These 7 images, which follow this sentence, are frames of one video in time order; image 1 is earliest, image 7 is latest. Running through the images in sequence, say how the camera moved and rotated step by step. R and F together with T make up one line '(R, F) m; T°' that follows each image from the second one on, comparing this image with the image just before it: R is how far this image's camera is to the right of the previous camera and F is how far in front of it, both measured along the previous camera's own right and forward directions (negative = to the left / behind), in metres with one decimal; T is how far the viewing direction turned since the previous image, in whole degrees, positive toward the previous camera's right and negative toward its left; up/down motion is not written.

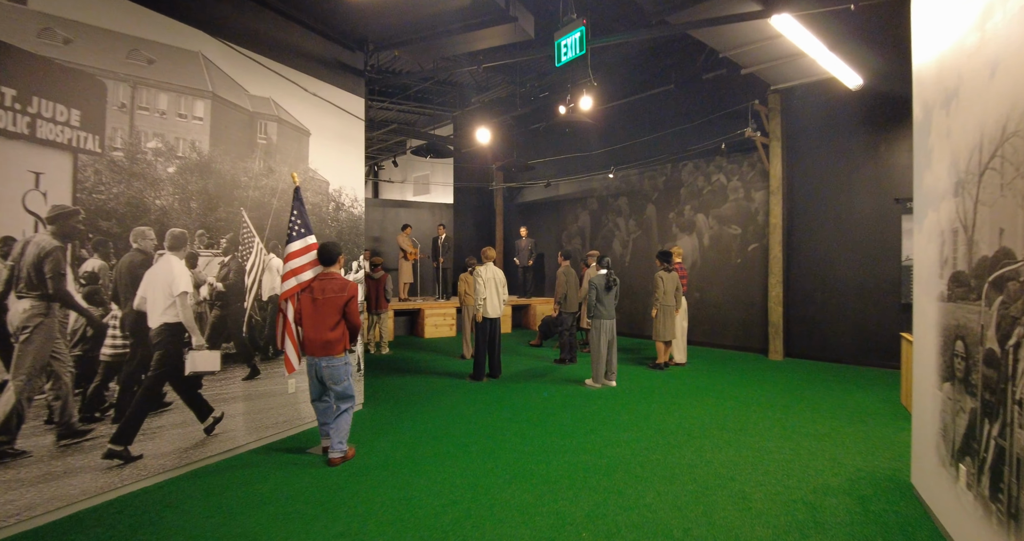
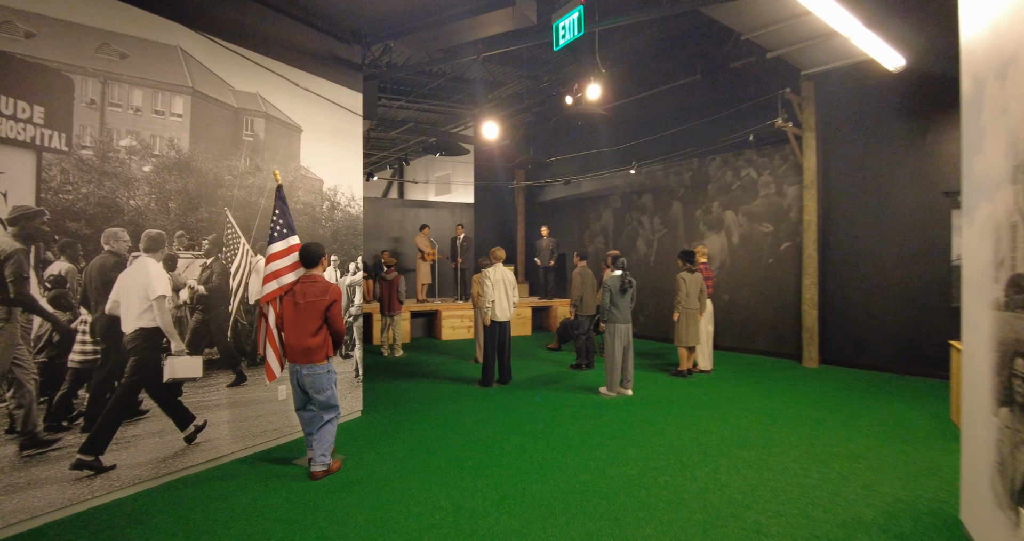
(+0.3, +0.3) m; -4°
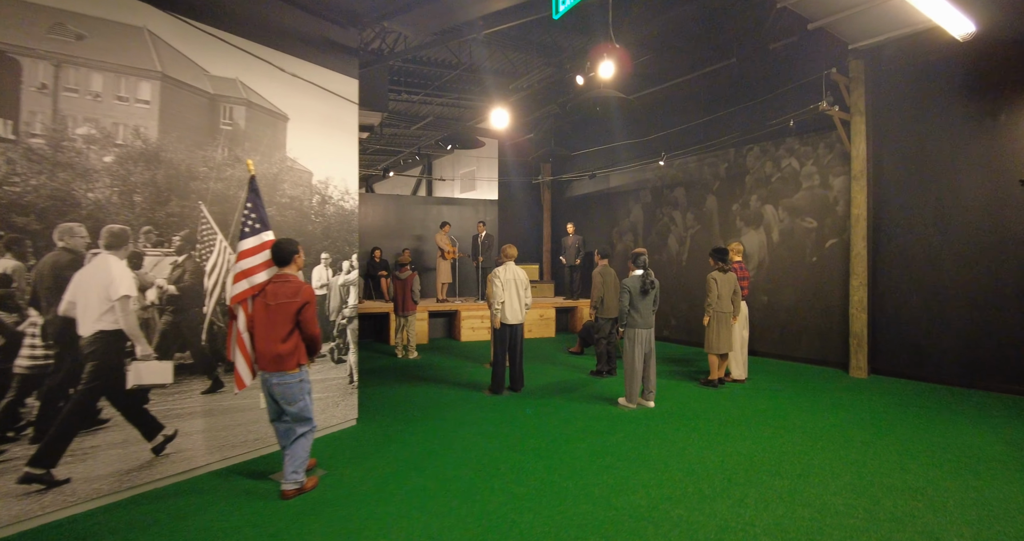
(+0.3, +0.4) m; -4°
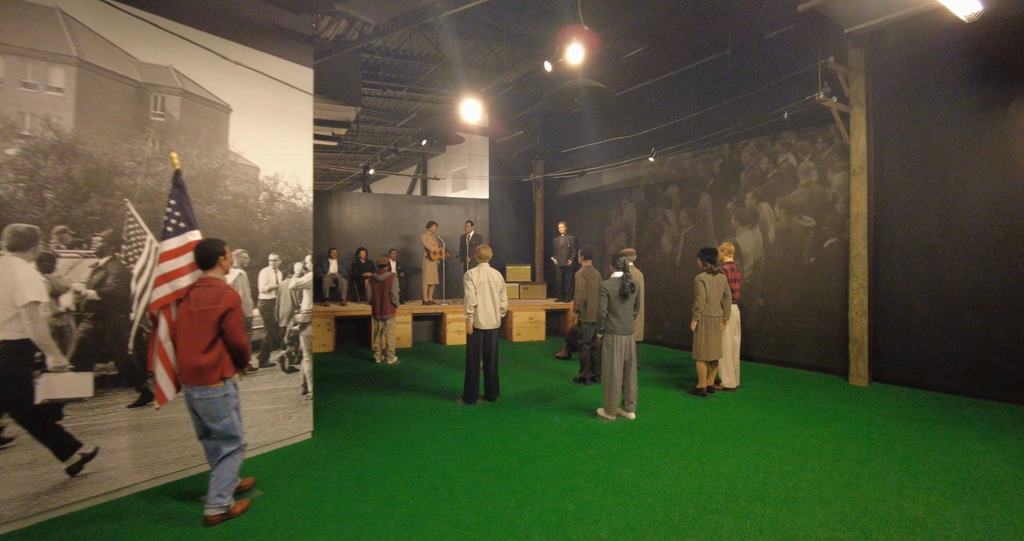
(+0.4, +0.3) m; -1°
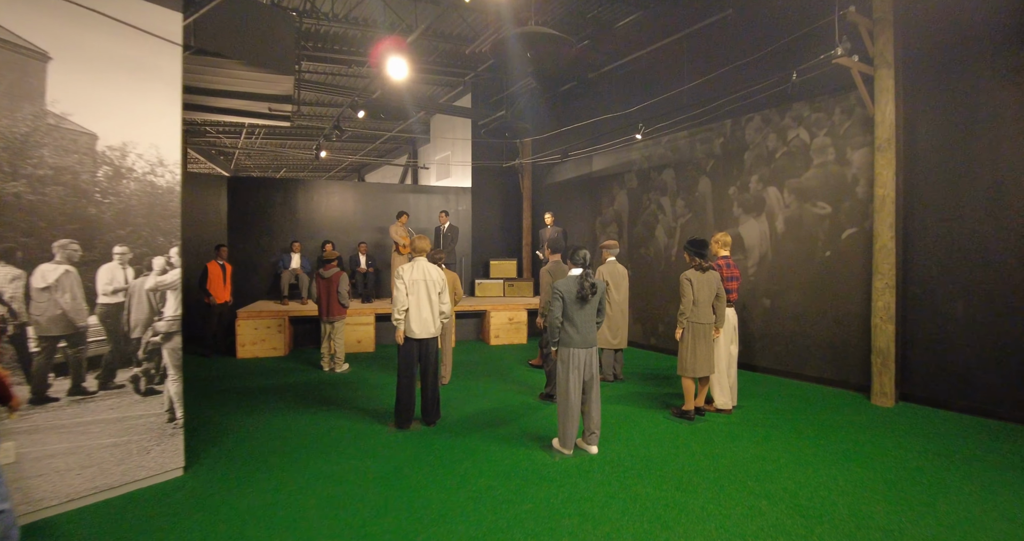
(+0.7, +1.0) m; -2°
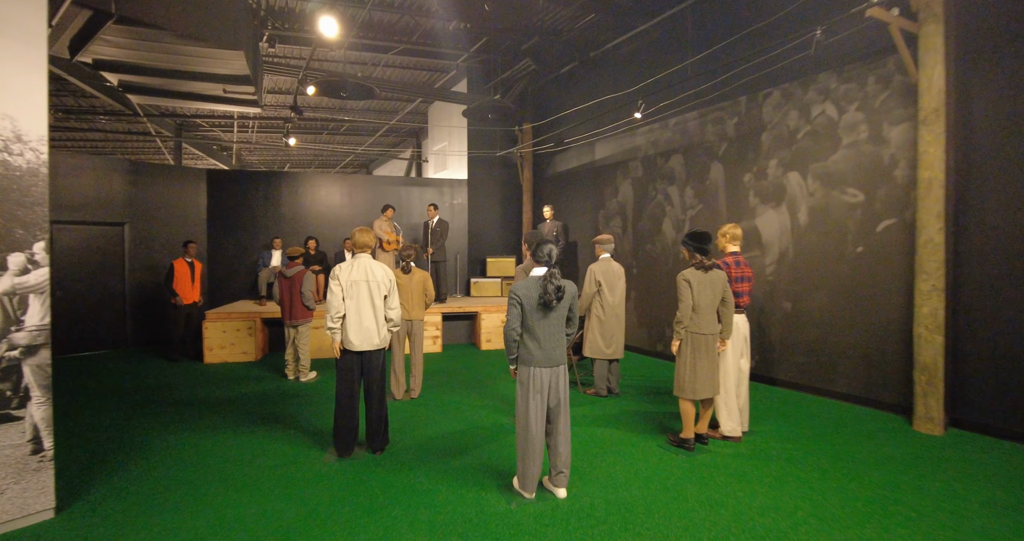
(+0.5, +0.7) m; -3°
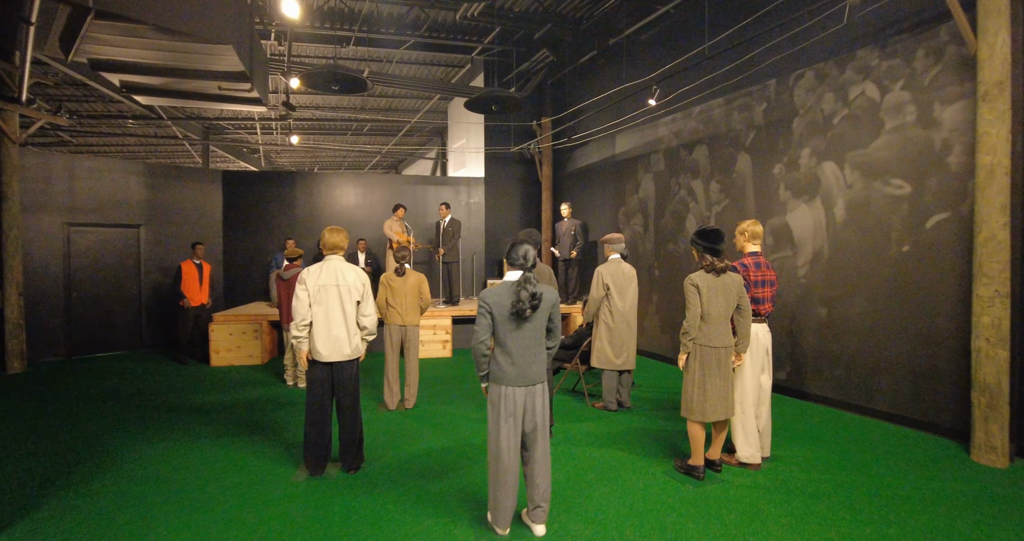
(+0.4, +0.4) m; -4°
